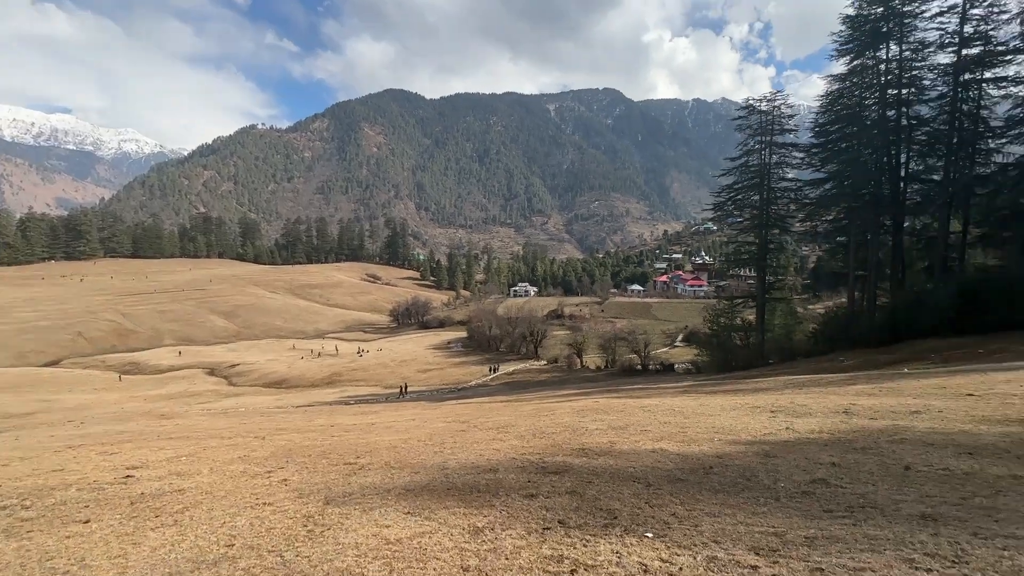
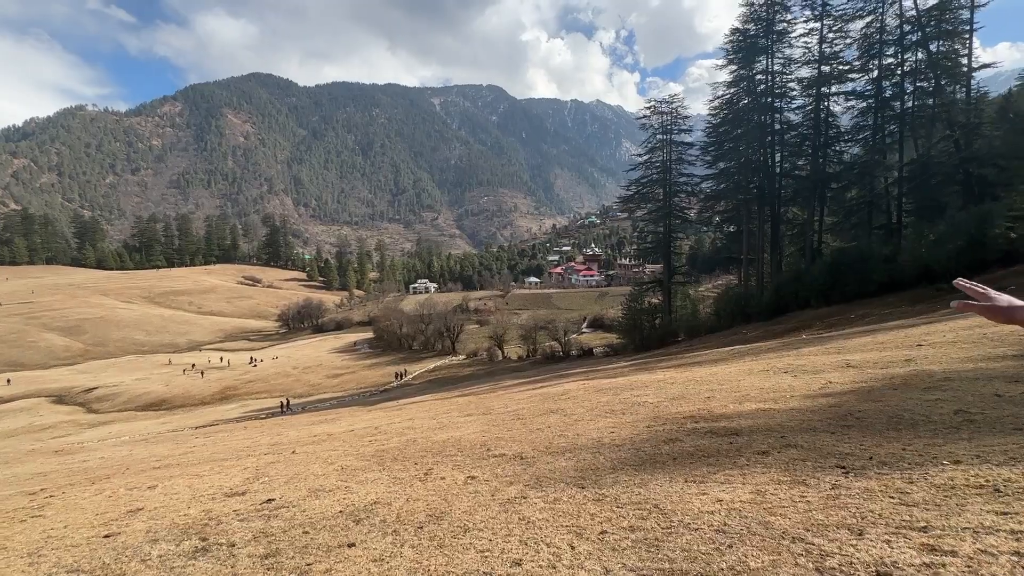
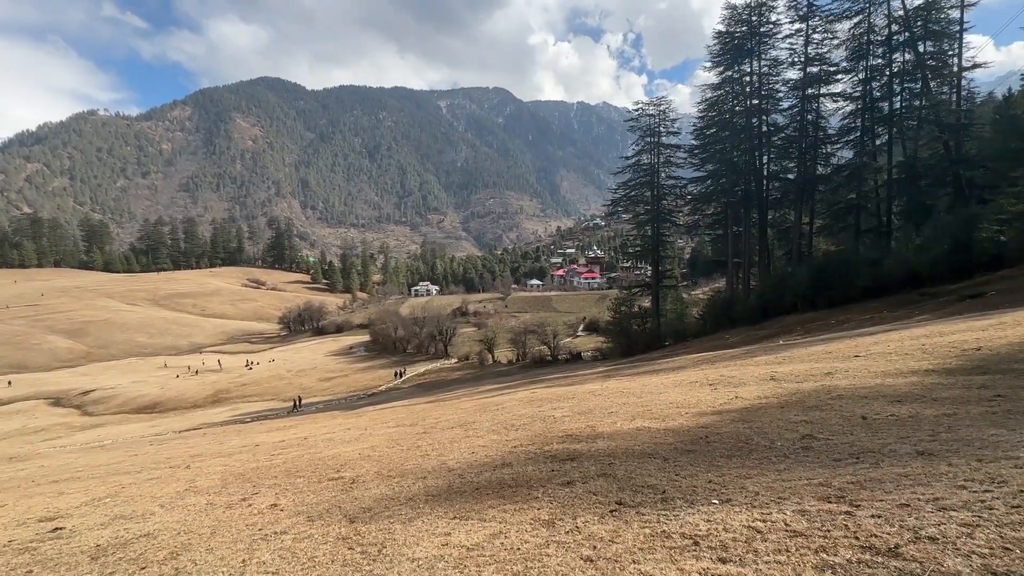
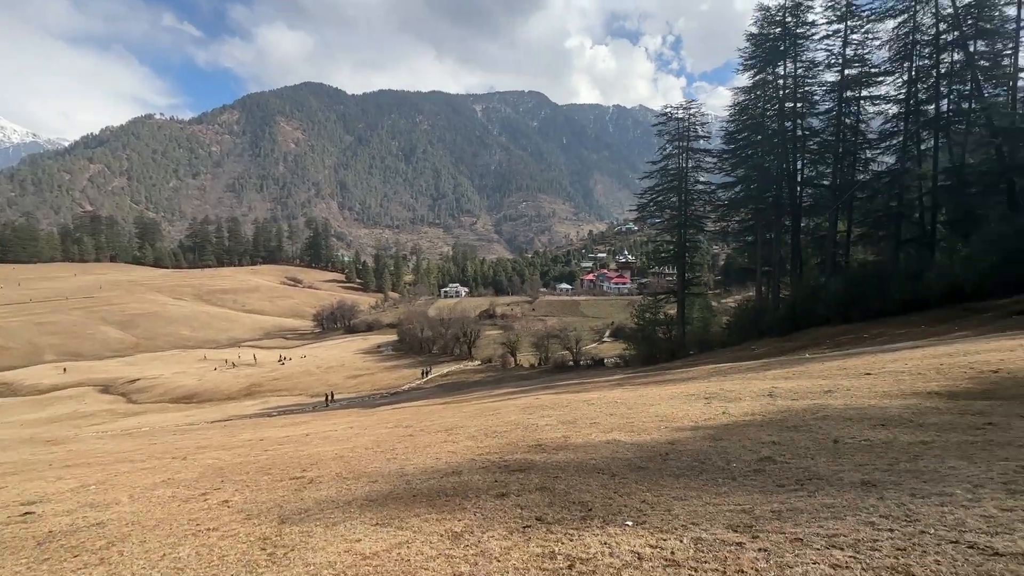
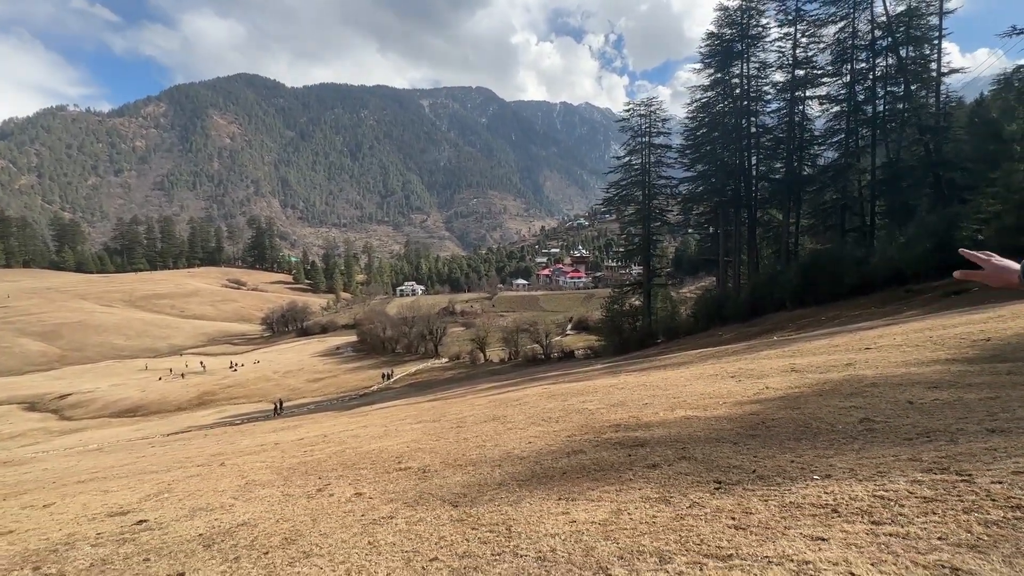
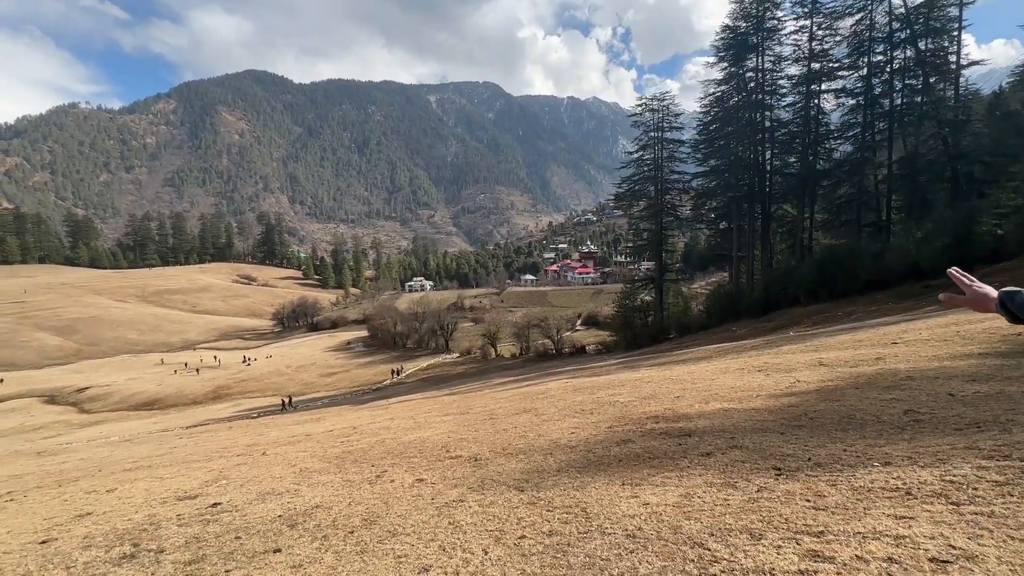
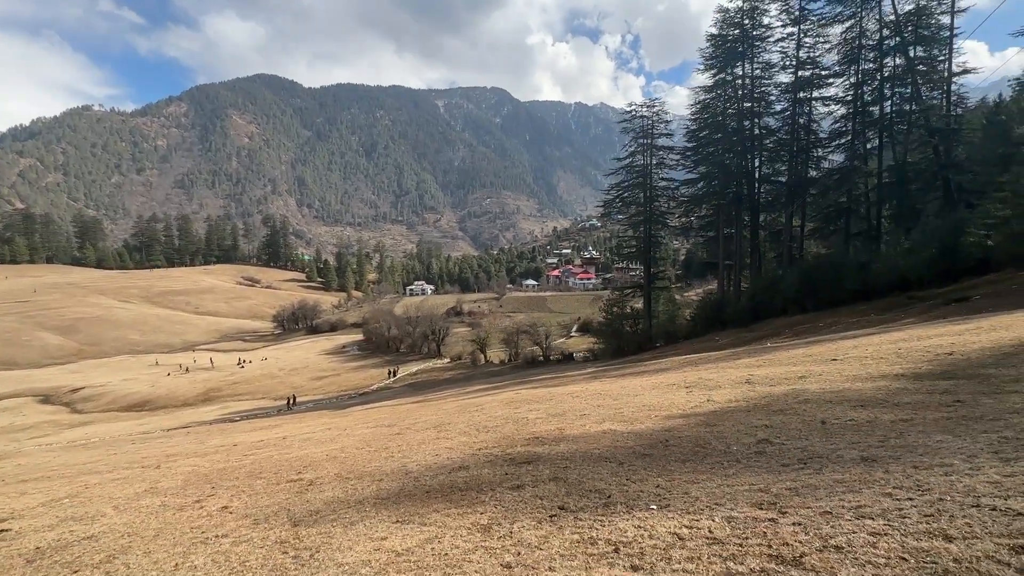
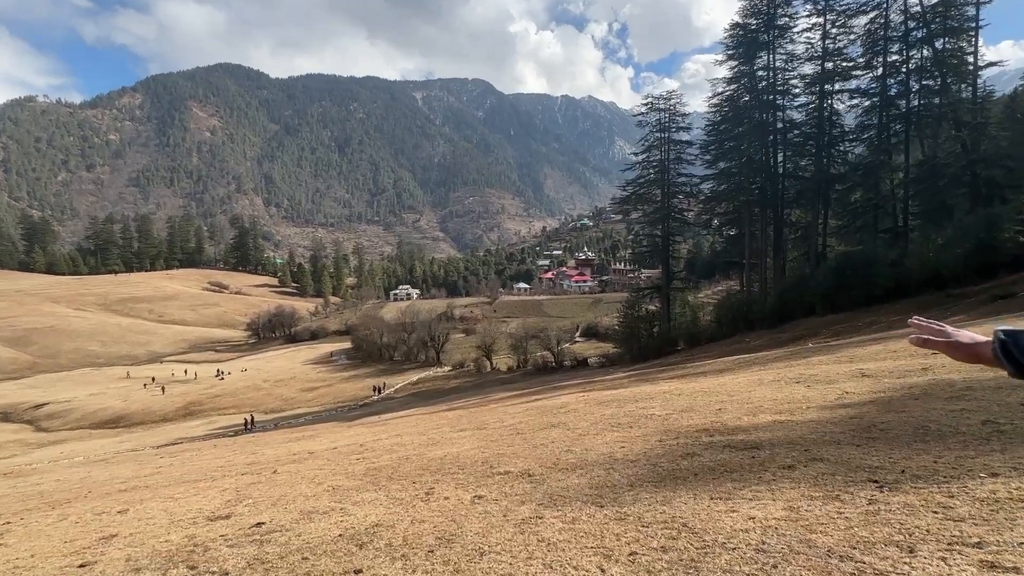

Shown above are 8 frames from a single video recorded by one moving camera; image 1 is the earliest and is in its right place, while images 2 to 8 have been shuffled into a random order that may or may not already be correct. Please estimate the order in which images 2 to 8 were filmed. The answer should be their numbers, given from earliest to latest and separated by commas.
4, 7, 3, 5, 6, 2, 8
